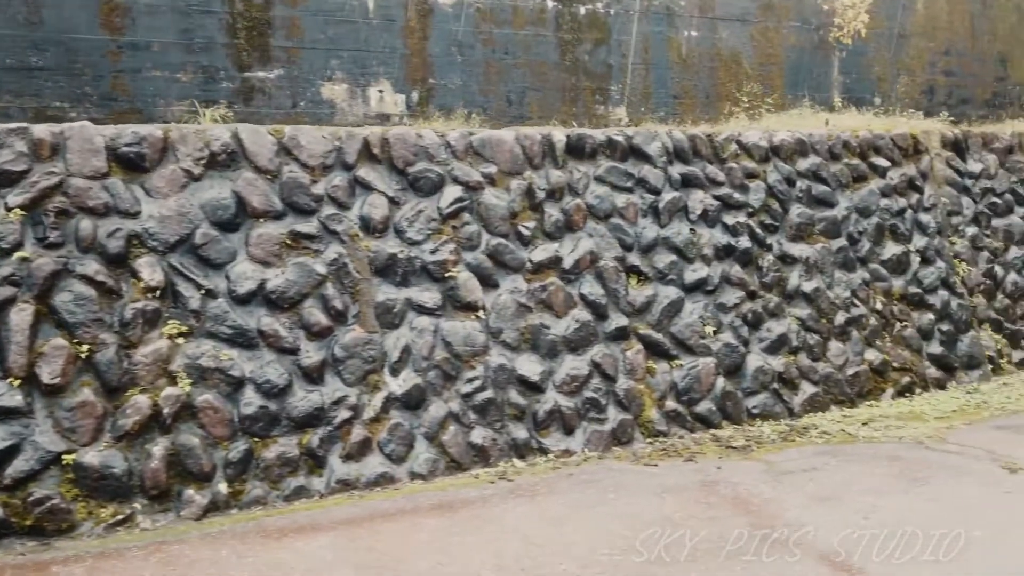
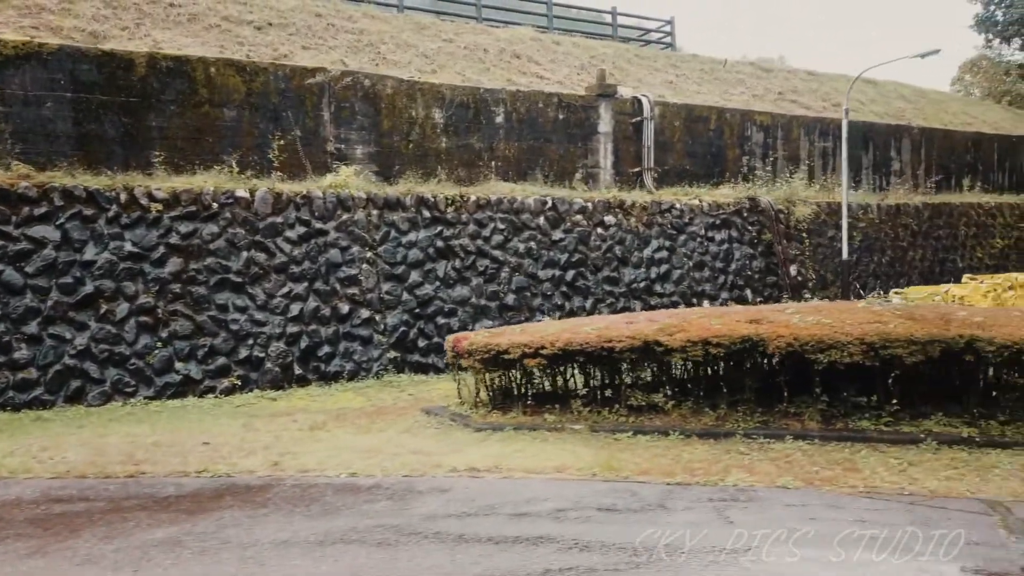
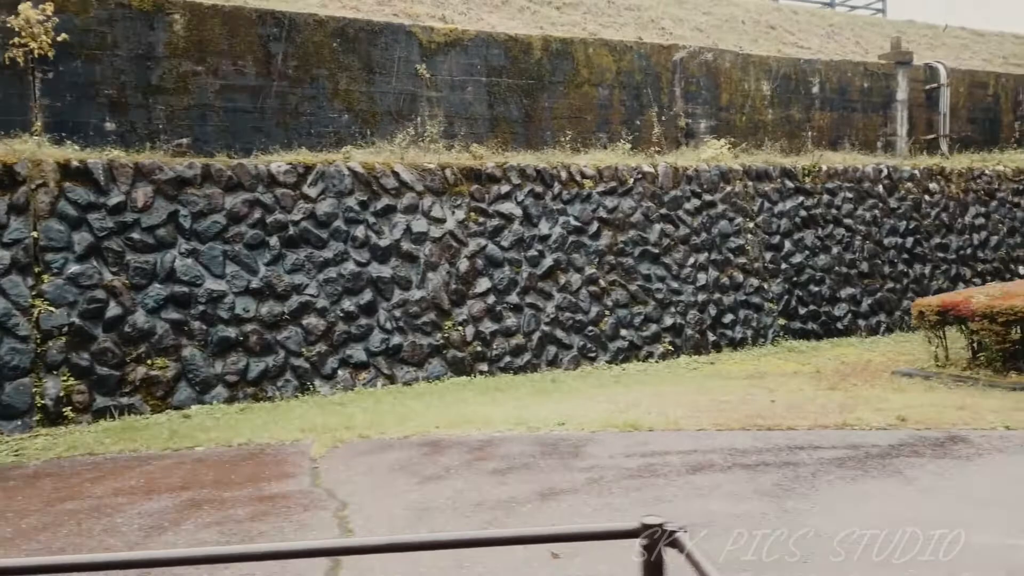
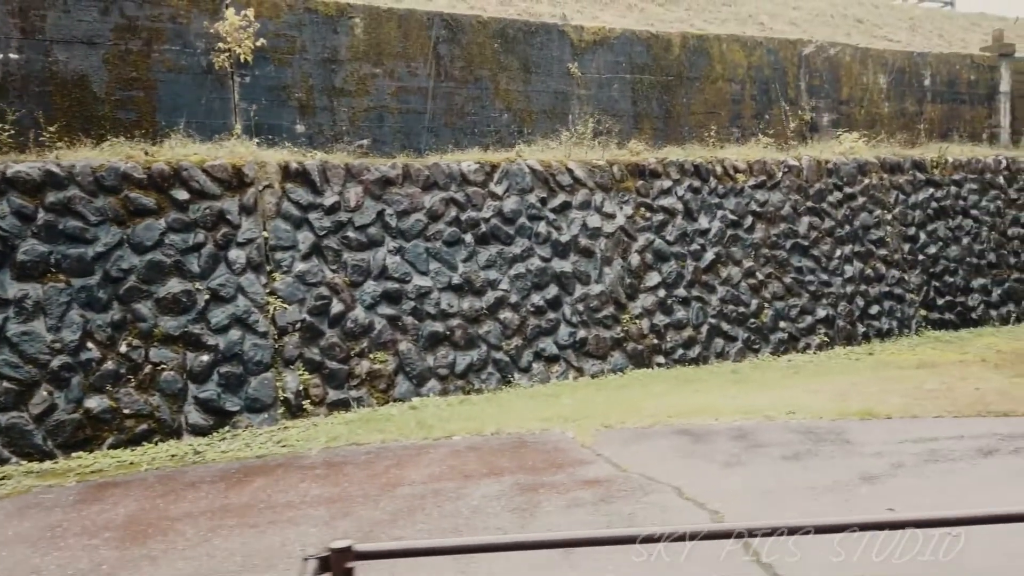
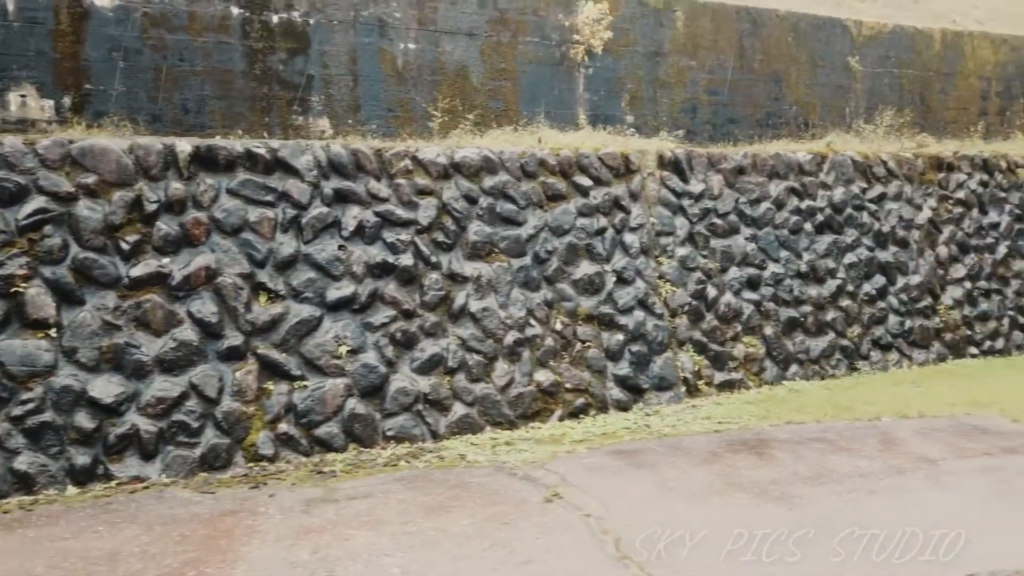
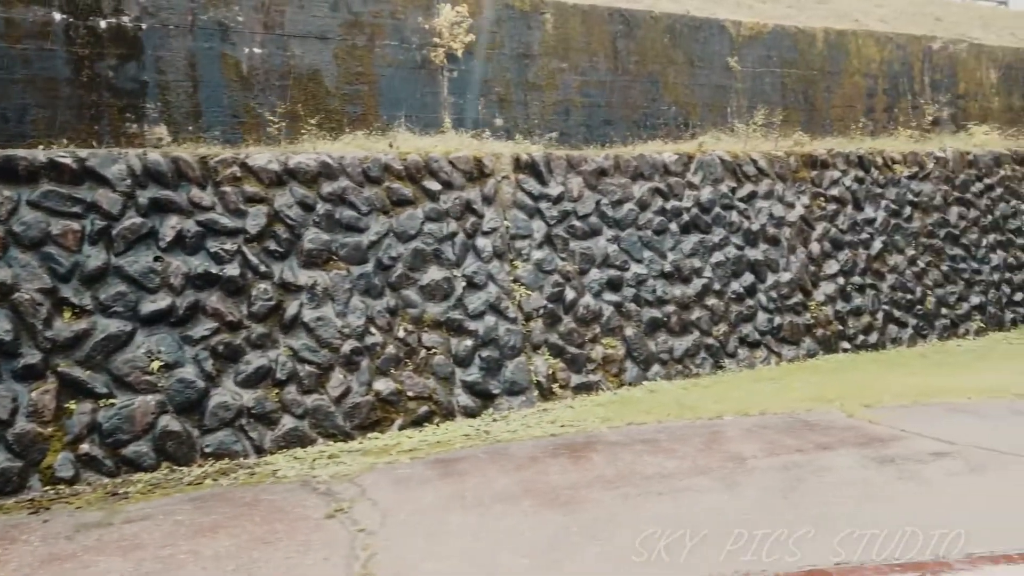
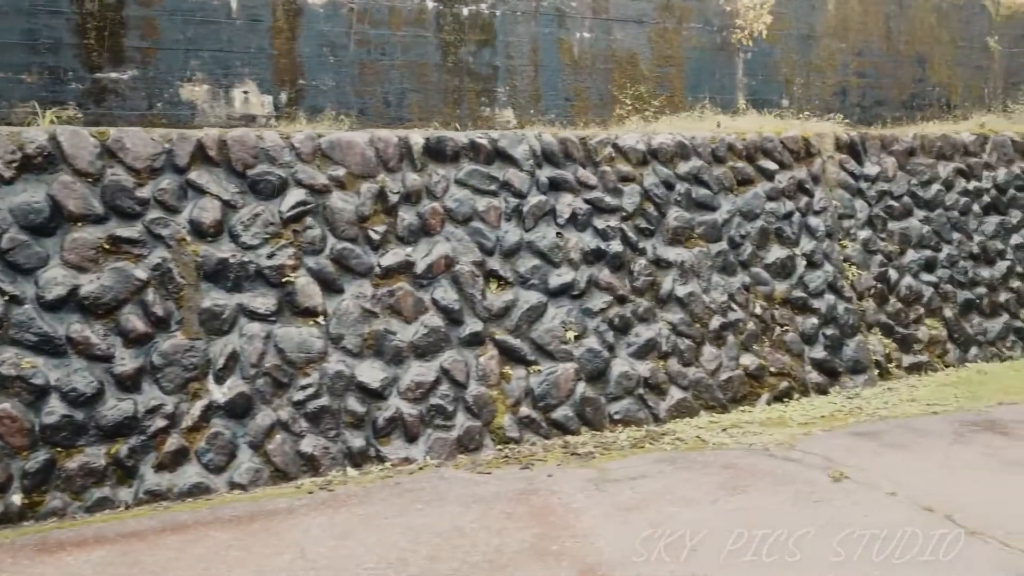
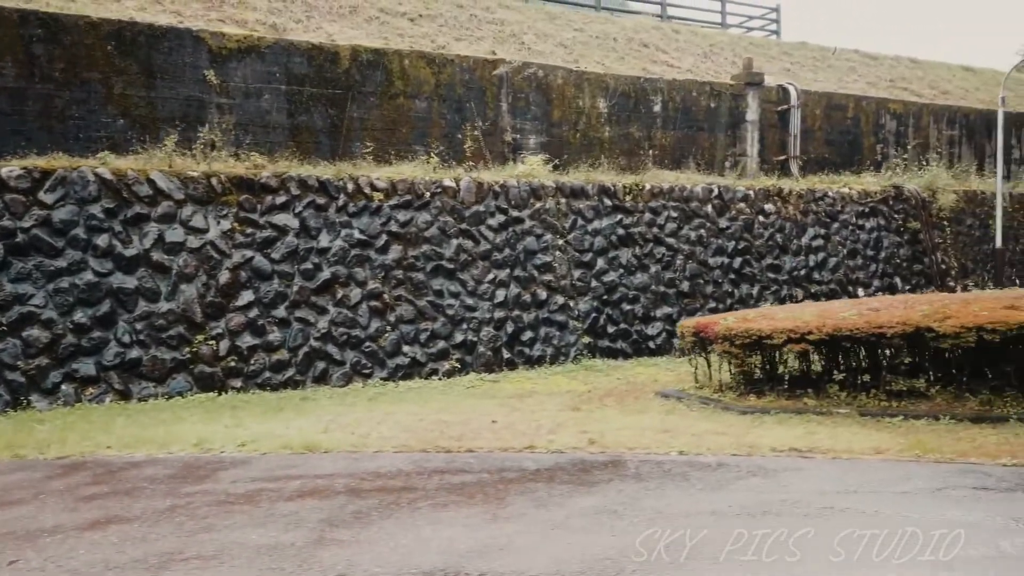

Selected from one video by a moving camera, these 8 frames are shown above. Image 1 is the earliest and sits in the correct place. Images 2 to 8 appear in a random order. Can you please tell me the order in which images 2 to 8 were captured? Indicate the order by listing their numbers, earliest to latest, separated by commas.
7, 5, 6, 4, 3, 8, 2
